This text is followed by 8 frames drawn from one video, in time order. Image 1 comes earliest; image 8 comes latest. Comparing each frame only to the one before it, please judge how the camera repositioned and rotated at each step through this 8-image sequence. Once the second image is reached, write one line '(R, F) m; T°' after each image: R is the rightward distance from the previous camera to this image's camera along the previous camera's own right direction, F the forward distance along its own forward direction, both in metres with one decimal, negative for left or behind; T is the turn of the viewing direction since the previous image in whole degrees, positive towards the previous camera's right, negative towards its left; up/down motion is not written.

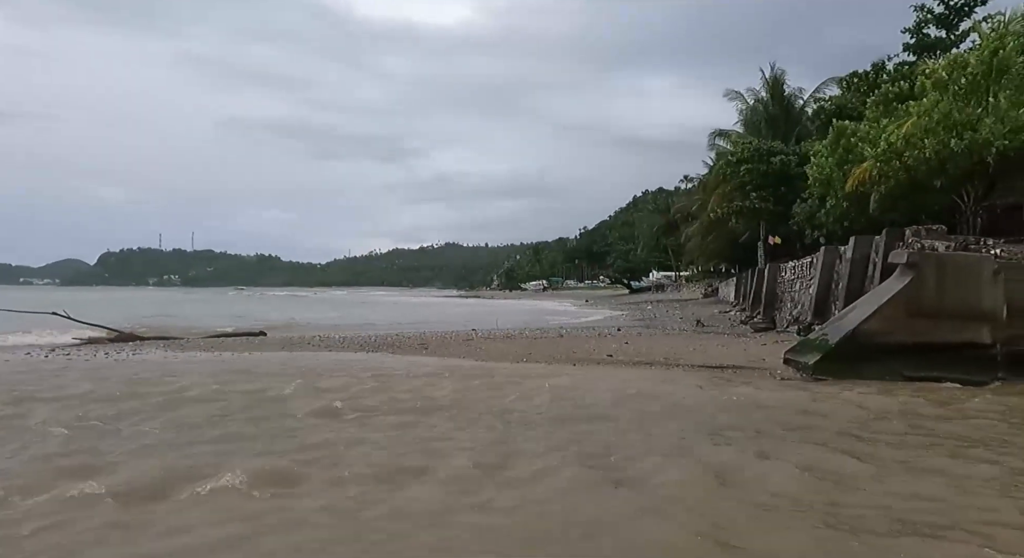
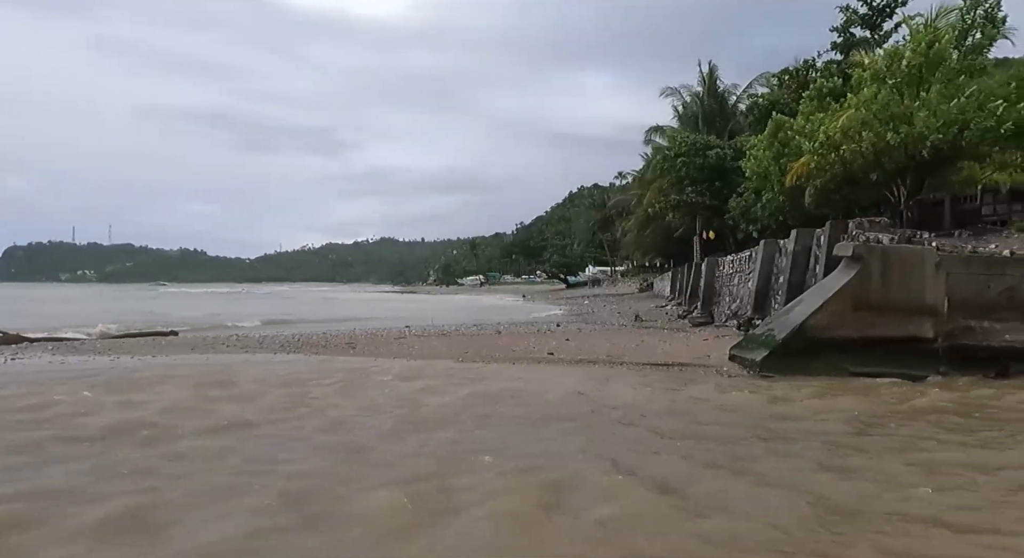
(0.0, +0.6) m; +5°
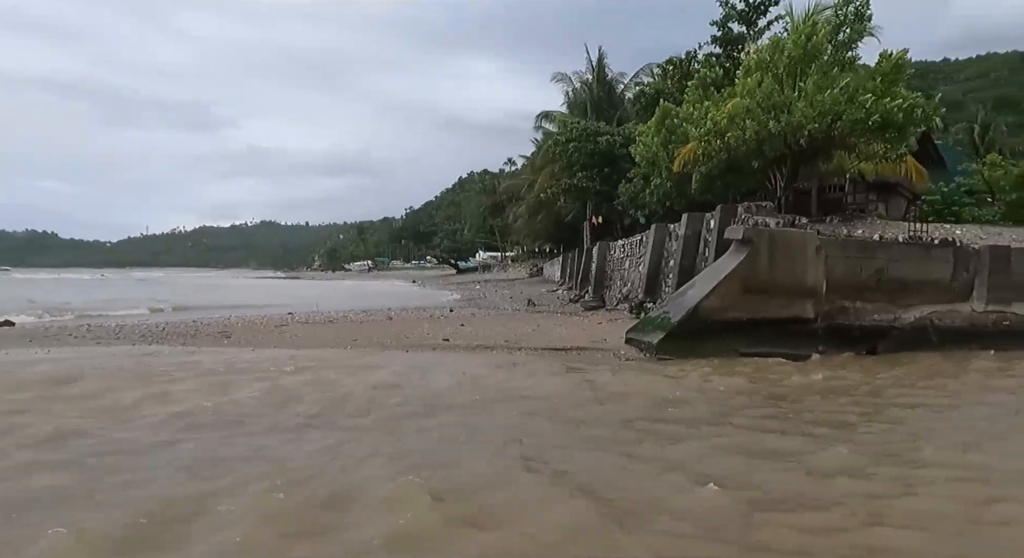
(0.0, +0.4) m; +9°
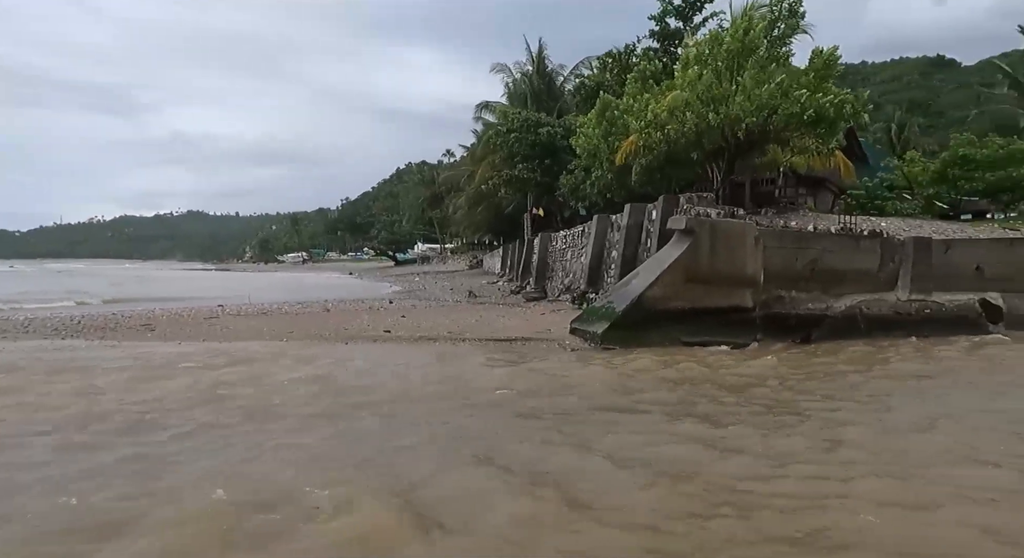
(-0.1, +0.1) m; +5°
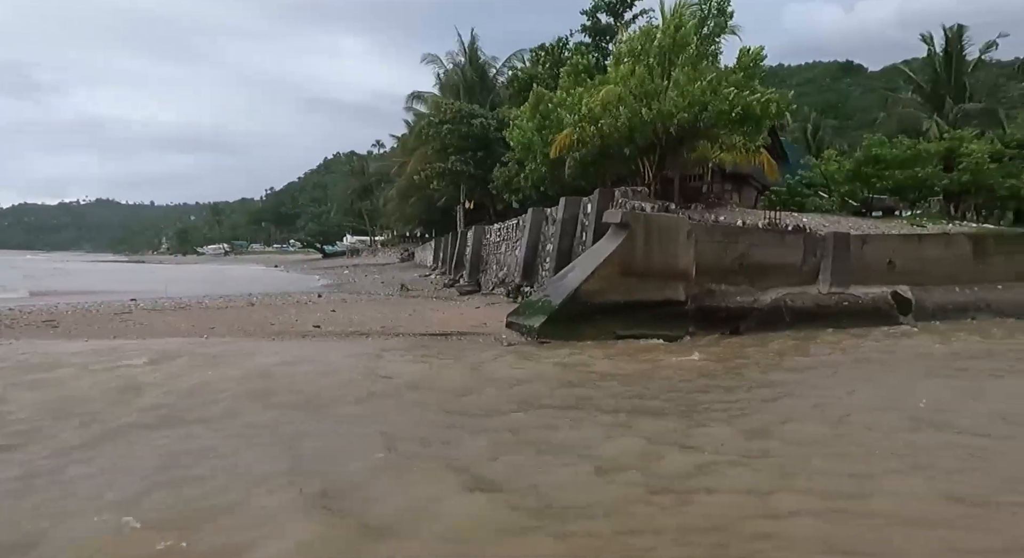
(-0.1, +0.1) m; +6°
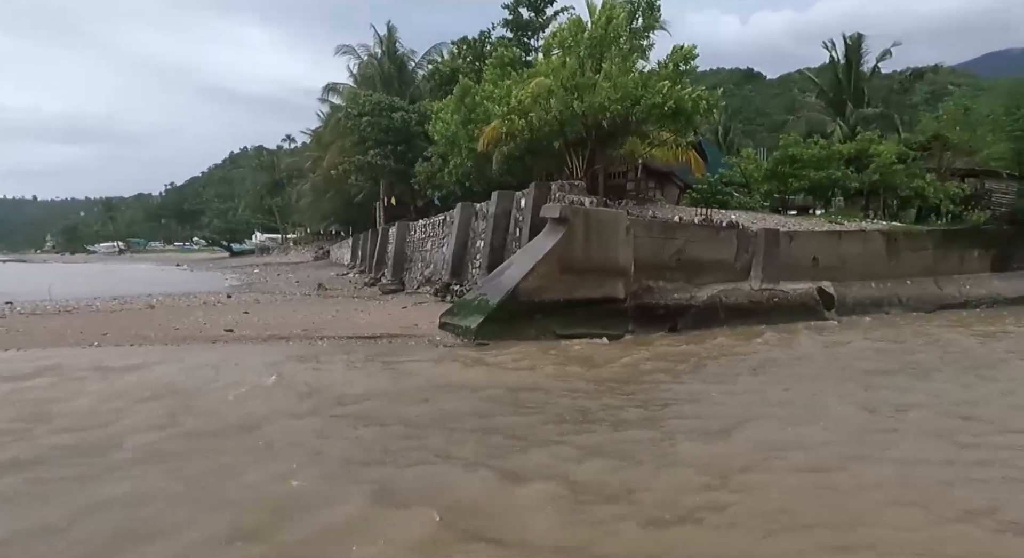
(-0.2, +0.5) m; +7°
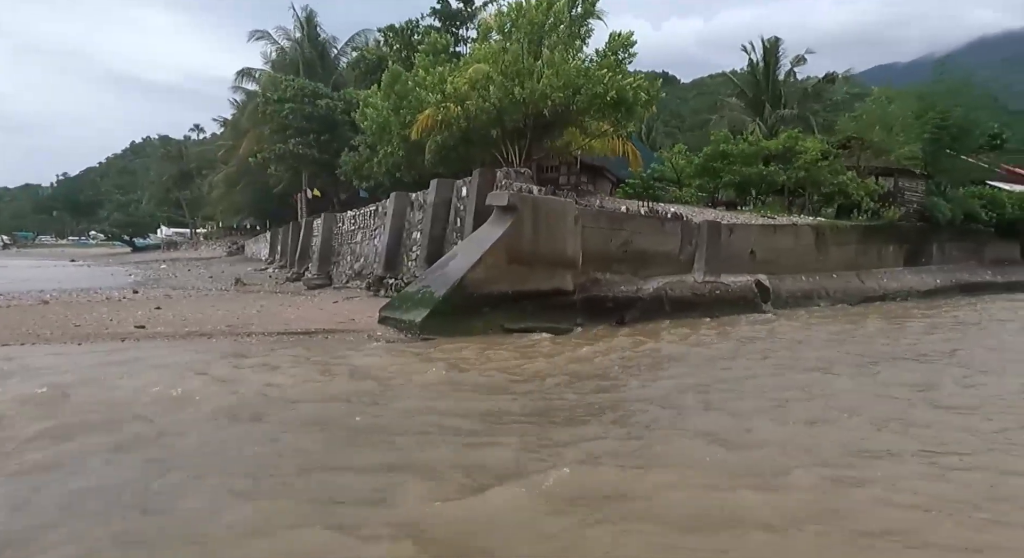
(-0.3, +0.4) m; +7°
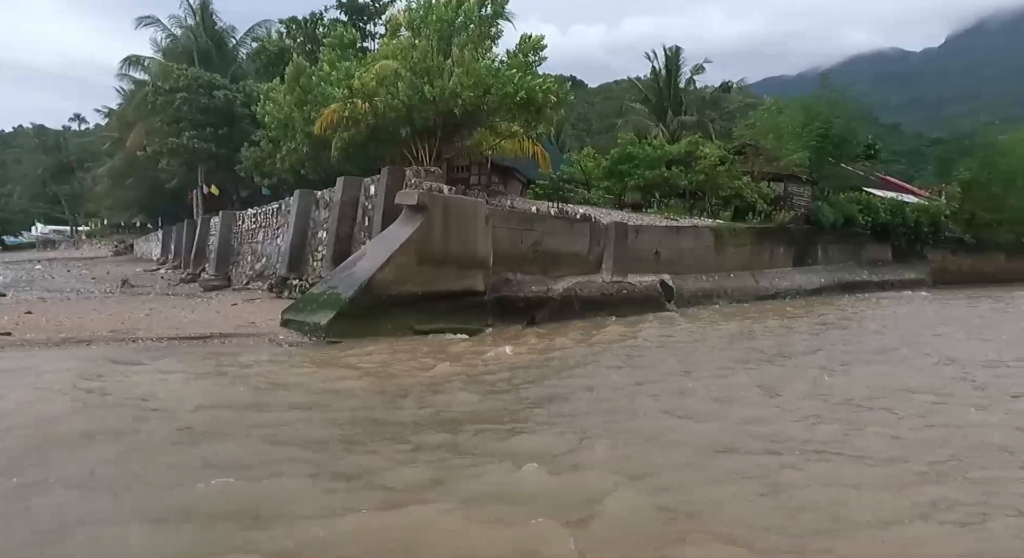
(0.0, +0.1) m; +8°
